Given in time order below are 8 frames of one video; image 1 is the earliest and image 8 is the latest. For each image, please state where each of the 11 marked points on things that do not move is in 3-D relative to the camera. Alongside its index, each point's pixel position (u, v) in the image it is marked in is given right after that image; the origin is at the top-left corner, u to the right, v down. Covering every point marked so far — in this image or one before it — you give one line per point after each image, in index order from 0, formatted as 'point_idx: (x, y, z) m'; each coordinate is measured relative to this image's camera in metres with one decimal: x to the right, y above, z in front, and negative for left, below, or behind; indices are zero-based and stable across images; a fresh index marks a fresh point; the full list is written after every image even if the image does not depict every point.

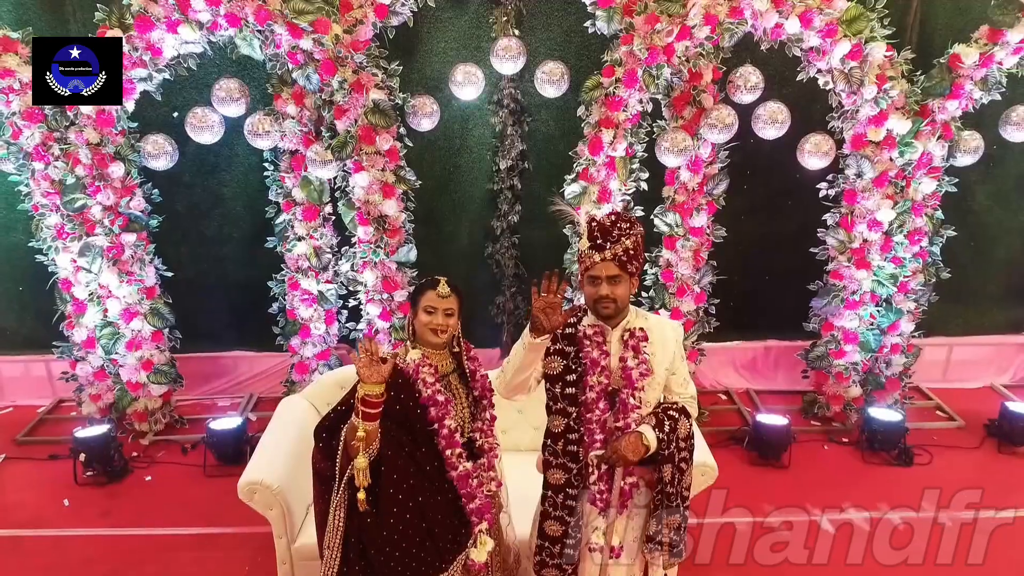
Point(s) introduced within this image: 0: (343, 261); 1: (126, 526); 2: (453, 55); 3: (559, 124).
0: (-0.8, +0.1, +3.2) m
1: (-1.6, -1.0, +2.9) m
2: (-0.3, +1.1, +3.3) m
3: (+0.2, +0.8, +3.4) m
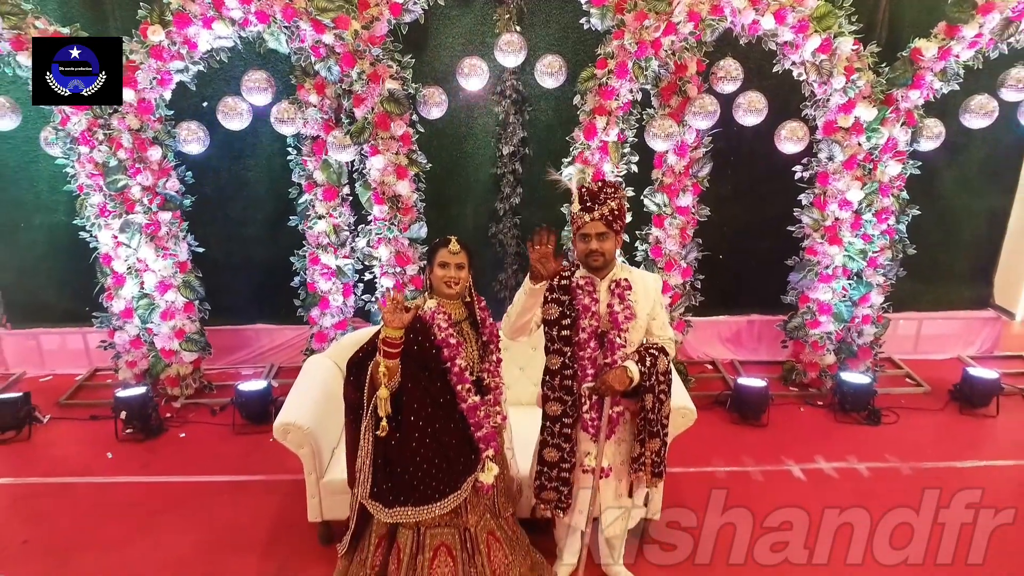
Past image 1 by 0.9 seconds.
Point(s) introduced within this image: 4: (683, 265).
0: (-0.8, +0.3, +3.5) m
1: (-1.6, -0.8, +3.2) m
2: (-0.3, +1.2, +3.6) m
3: (+0.2, +0.9, +3.7) m
4: (+0.9, +0.1, +3.6) m
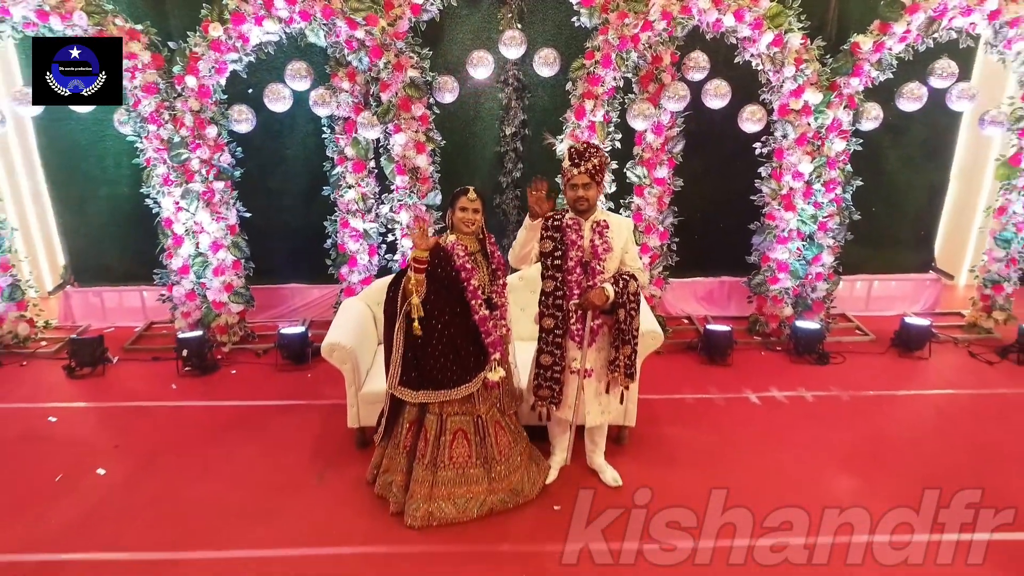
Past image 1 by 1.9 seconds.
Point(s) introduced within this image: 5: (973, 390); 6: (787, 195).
0: (-0.7, +0.5, +4.1) m
1: (-1.6, -0.6, +3.8) m
2: (-0.3, +1.5, +4.2) m
3: (+0.3, +1.2, +4.3) m
4: (+0.9, +0.3, +4.2) m
5: (+2.6, -0.5, +3.8) m
6: (+1.6, +0.5, +4.1) m
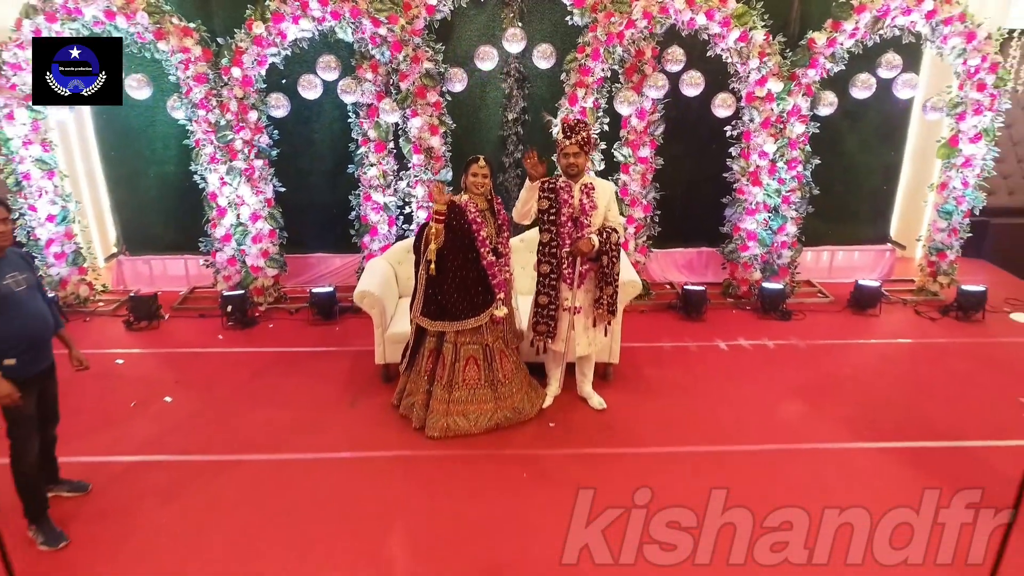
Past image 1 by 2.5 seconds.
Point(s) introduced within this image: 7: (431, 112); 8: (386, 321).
0: (-0.7, +0.7, +4.7) m
1: (-1.5, -0.4, +4.4) m
2: (-0.3, +1.7, +4.8) m
3: (+0.3, +1.4, +4.9) m
4: (+0.9, +0.6, +4.8) m
5: (+2.6, -0.3, +4.4) m
6: (+1.6, +0.8, +4.7) m
7: (-0.5, +1.1, +4.5) m
8: (-0.7, -0.2, +3.8) m
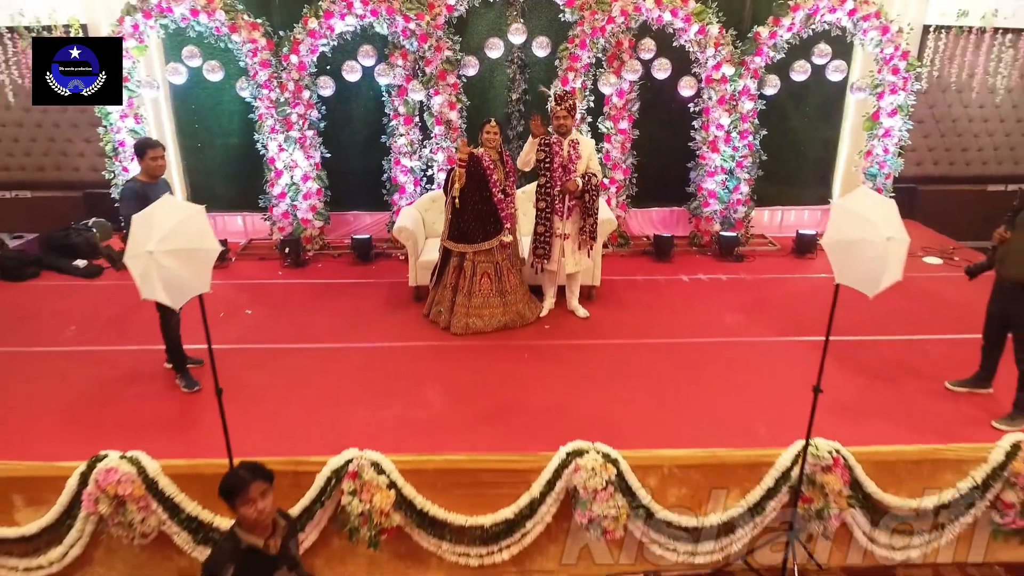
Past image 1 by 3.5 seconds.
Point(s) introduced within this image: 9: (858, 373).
0: (-0.7, +1.1, +5.8) m
1: (-1.5, +0.1, +5.4) m
2: (-0.2, +2.1, +5.9) m
3: (+0.3, +1.8, +6.0) m
4: (+0.9, +1.0, +5.8) m
5: (+2.6, +0.1, +5.5) m
6: (+1.6, +1.2, +5.8) m
7: (-0.5, +1.5, +5.6) m
8: (-0.7, +0.3, +4.9) m
9: (+2.0, -0.5, +4.1) m
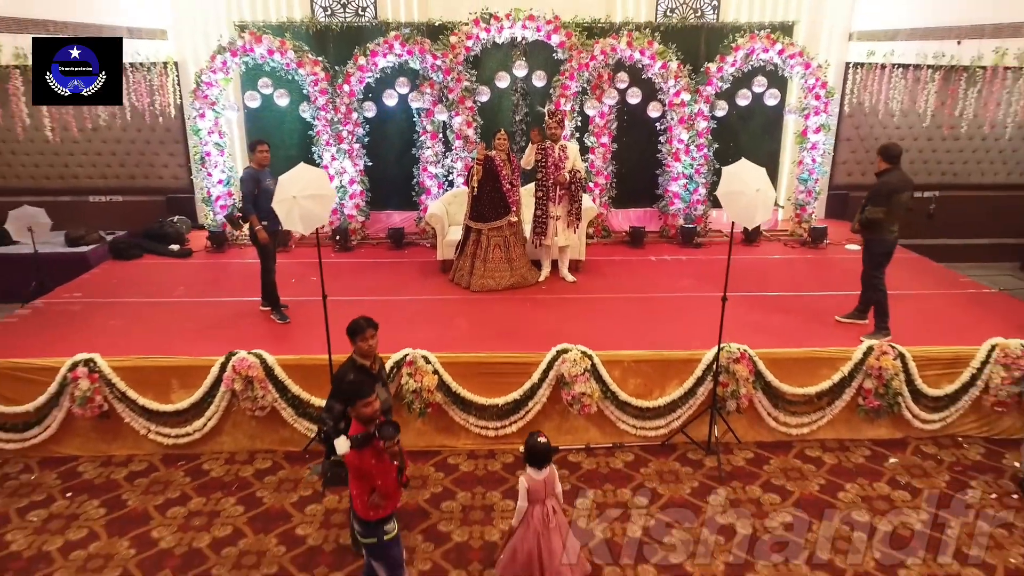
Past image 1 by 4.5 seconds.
0: (-0.7, +1.3, +7.3) m
1: (-1.5, +0.3, +6.9) m
2: (-0.2, +2.3, +7.4) m
3: (+0.3, +2.0, +7.5) m
4: (+1.0, +1.2, +7.3) m
5: (+2.6, +0.3, +6.9) m
6: (+1.7, +1.4, +7.2) m
7: (-0.4, +1.8, +7.1) m
8: (-0.6, +0.5, +6.3) m
9: (+2.1, -0.2, +5.5) m
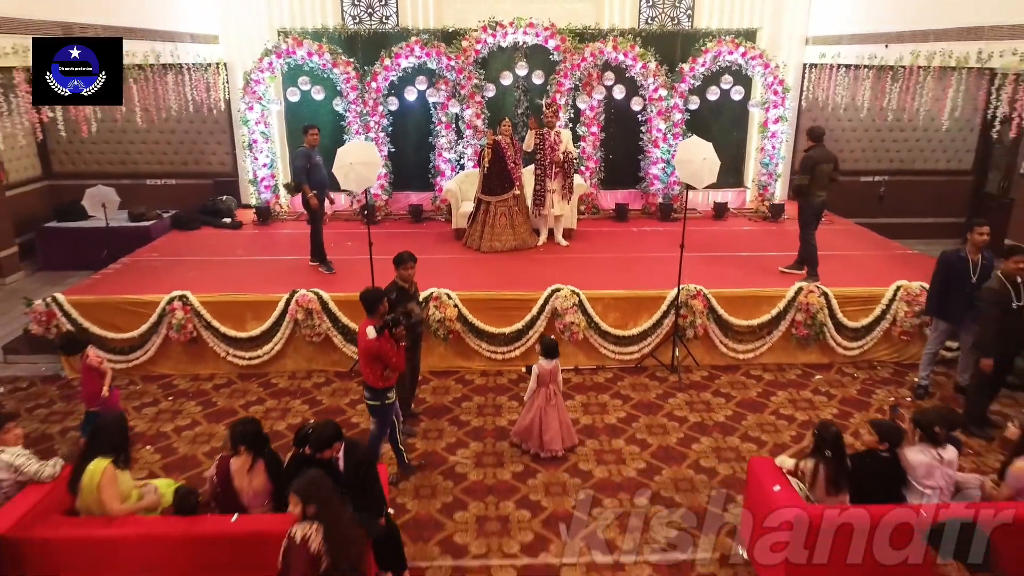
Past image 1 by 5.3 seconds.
0: (-0.6, +1.7, +8.5) m
1: (-1.4, +0.6, +8.1) m
2: (-0.2, +2.7, +8.6) m
3: (+0.4, +2.4, +8.7) m
4: (+1.0, +1.6, +8.5) m
5: (+2.7, +0.7, +8.1) m
6: (+1.7, +1.8, +8.5) m
7: (-0.4, +2.1, +8.3) m
8: (-0.6, +0.9, +7.5) m
9: (+2.1, +0.2, +6.7) m
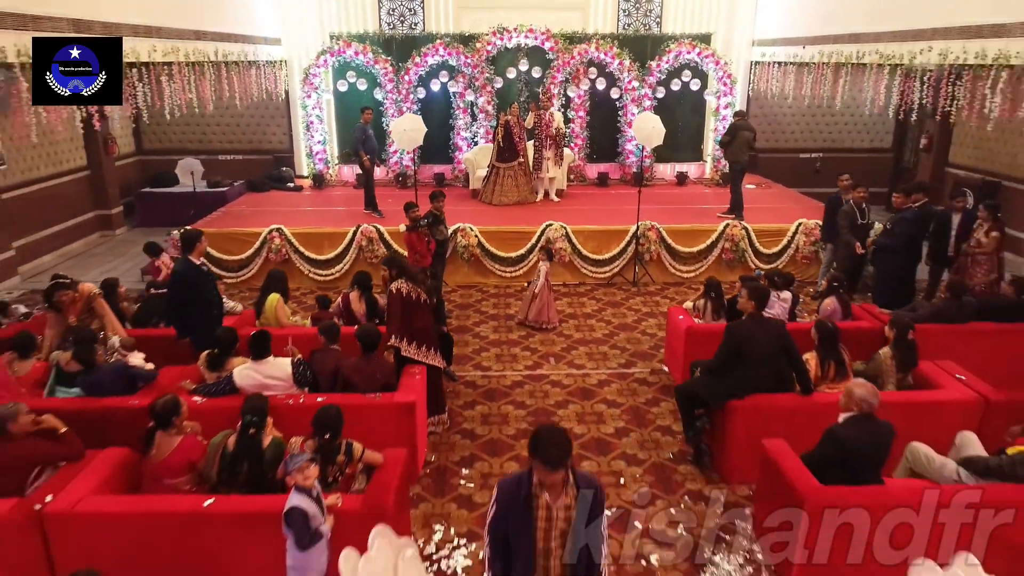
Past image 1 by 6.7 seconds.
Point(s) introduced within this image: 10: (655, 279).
0: (-0.6, +2.4, +10.6) m
1: (-1.4, +1.4, +10.2) m
2: (-0.1, +3.4, +10.8) m
3: (+0.4, +3.1, +10.9) m
4: (+1.0, +2.3, +10.7) m
5: (+2.7, +1.4, +10.3) m
6: (+1.8, +2.5, +10.6) m
7: (-0.4, +2.9, +10.4) m
8: (-0.5, +1.6, +9.7) m
9: (+2.2, +0.9, +8.8) m
10: (+1.6, +0.1, +8.1) m
